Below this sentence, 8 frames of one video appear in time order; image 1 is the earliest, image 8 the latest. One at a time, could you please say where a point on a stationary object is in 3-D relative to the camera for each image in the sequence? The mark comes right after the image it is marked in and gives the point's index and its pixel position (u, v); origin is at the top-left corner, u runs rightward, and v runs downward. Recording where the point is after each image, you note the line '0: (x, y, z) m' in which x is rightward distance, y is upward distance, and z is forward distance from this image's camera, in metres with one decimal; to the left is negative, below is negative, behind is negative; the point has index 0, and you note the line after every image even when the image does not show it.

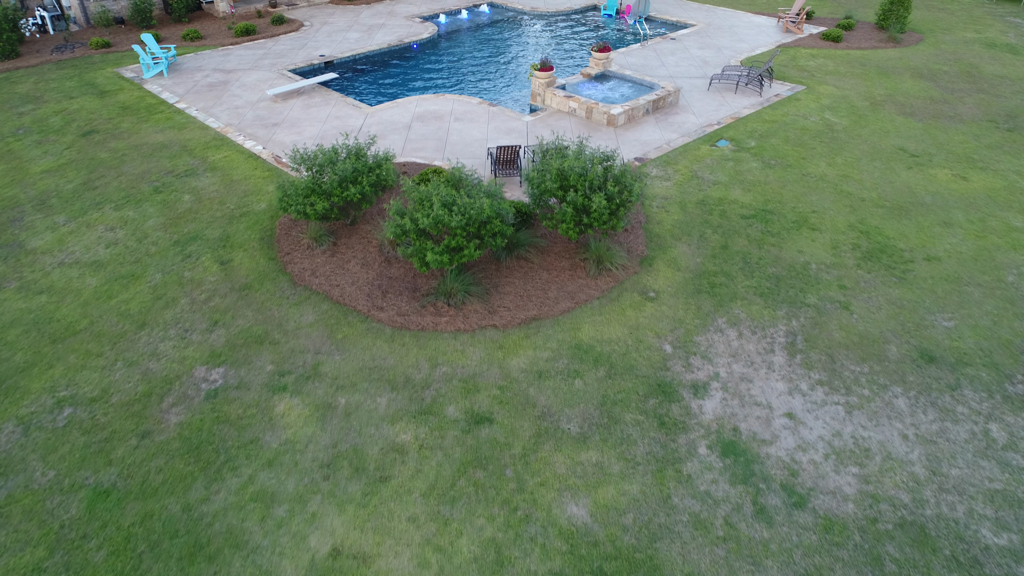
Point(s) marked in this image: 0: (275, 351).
0: (-3.2, -0.8, +9.4) m
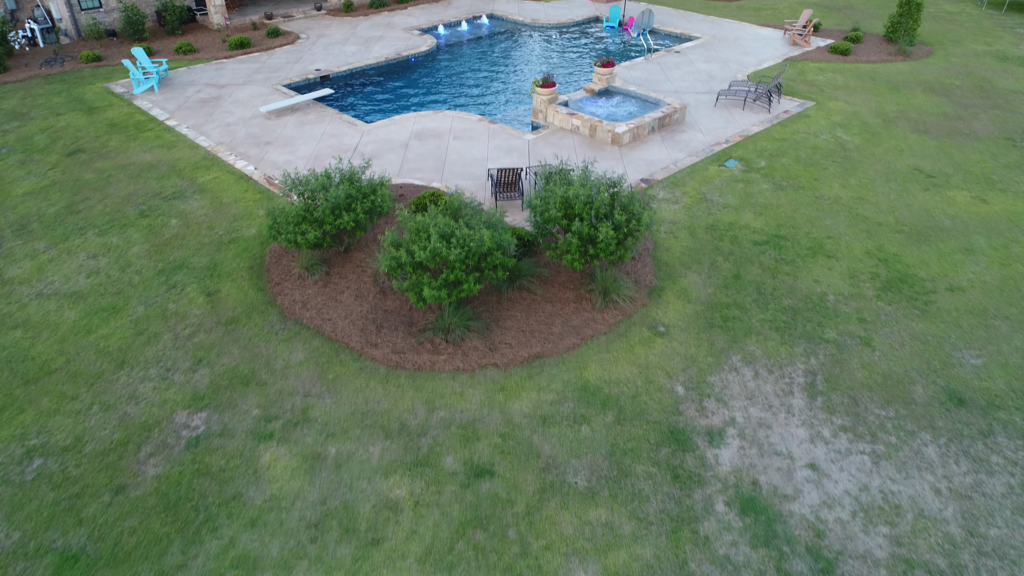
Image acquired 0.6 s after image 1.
0: (-3.1, -1.3, +8.9) m
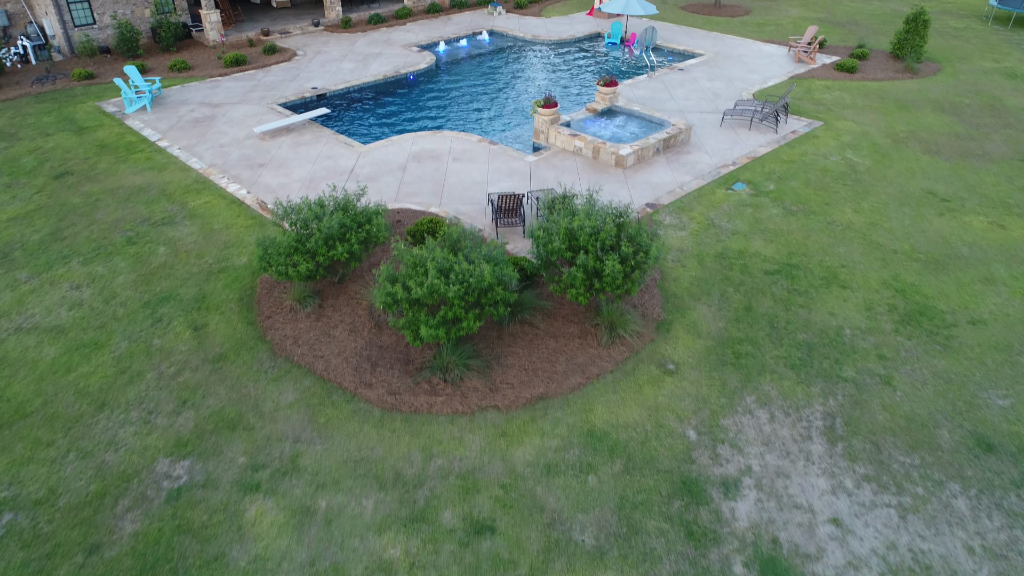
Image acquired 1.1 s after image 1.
0: (-3.1, -1.8, +8.4) m
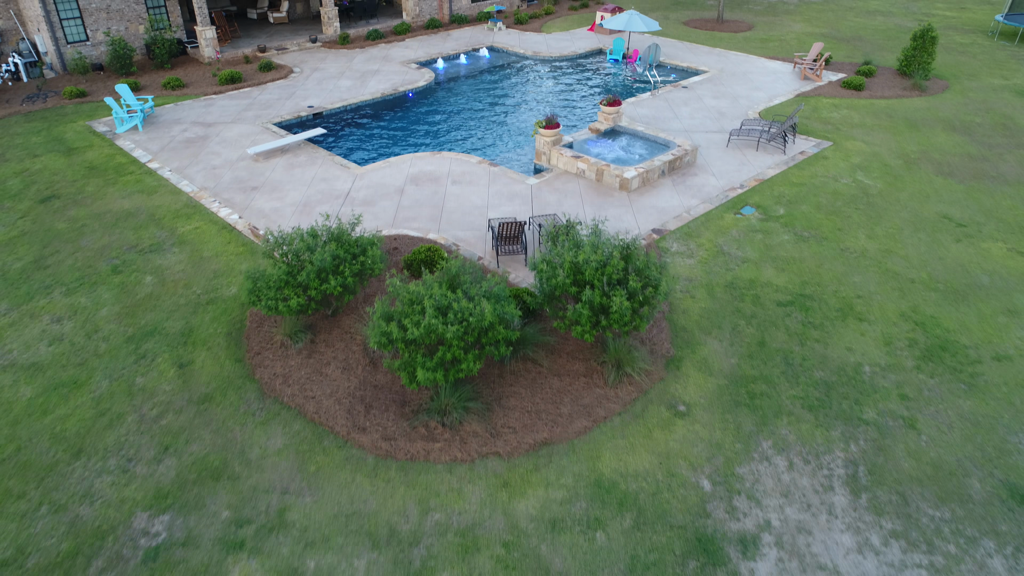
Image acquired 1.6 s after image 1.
0: (-3.1, -2.2, +7.8) m
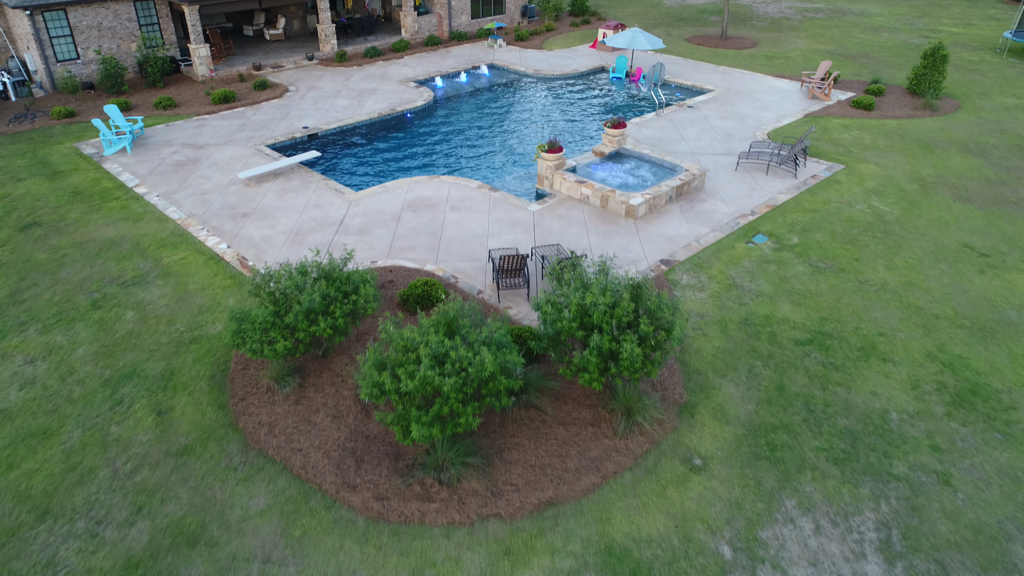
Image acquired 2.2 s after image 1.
0: (-3.1, -2.7, +7.2) m
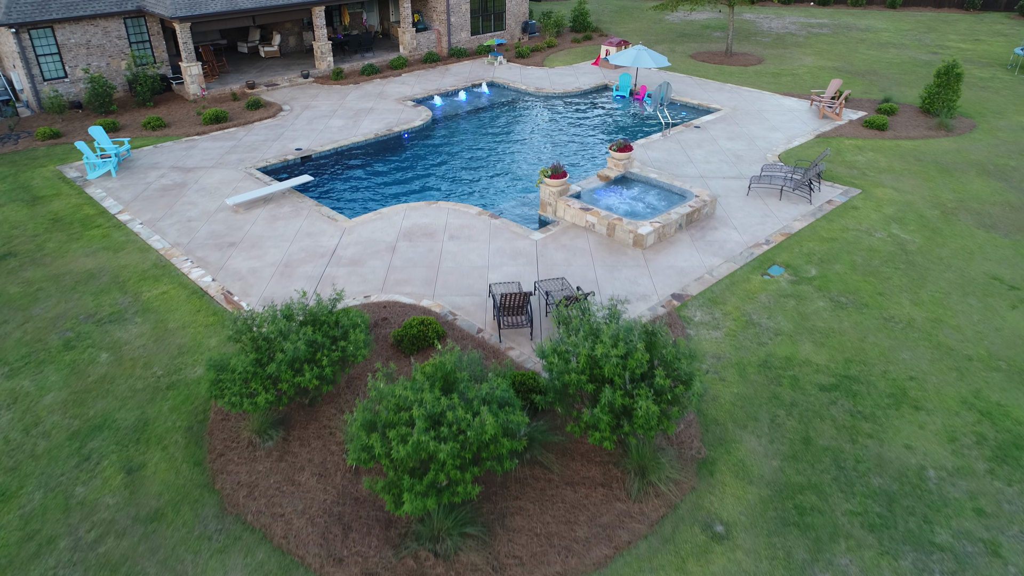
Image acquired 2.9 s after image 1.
0: (-3.0, -3.3, +6.4) m
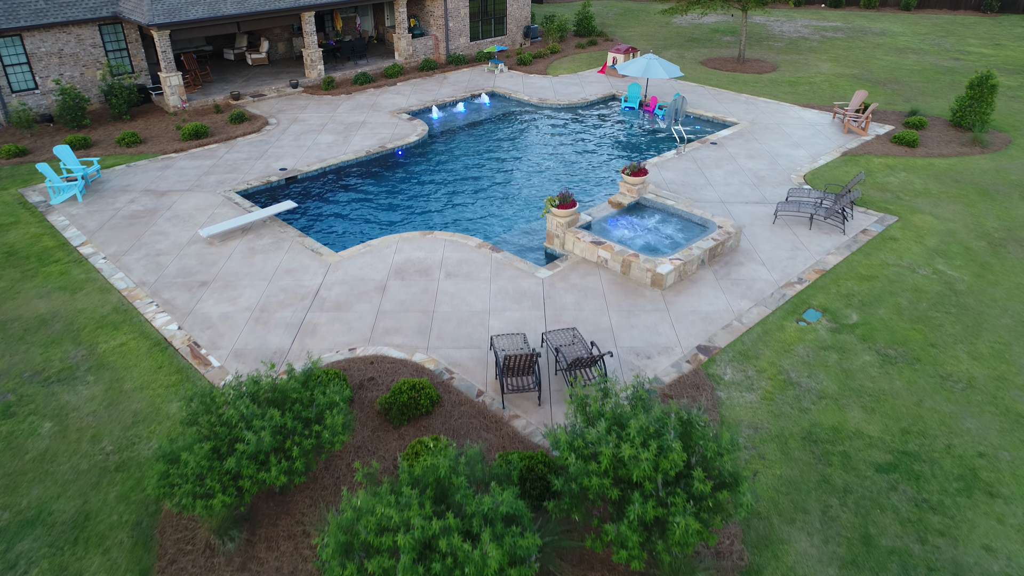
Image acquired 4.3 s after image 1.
0: (-3.0, -4.0, +5.0) m
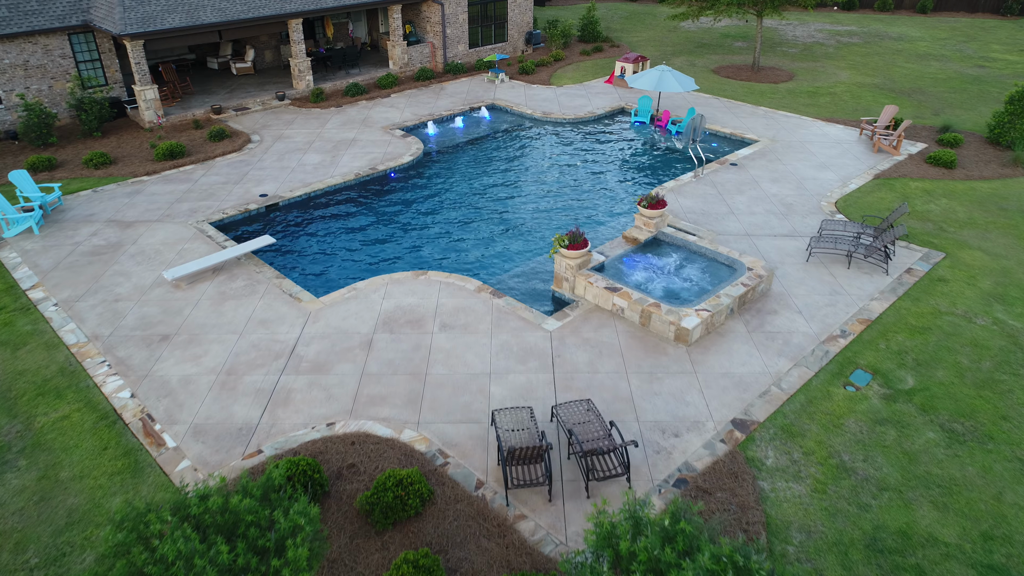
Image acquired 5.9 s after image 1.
0: (-2.9, -4.8, +3.6) m
